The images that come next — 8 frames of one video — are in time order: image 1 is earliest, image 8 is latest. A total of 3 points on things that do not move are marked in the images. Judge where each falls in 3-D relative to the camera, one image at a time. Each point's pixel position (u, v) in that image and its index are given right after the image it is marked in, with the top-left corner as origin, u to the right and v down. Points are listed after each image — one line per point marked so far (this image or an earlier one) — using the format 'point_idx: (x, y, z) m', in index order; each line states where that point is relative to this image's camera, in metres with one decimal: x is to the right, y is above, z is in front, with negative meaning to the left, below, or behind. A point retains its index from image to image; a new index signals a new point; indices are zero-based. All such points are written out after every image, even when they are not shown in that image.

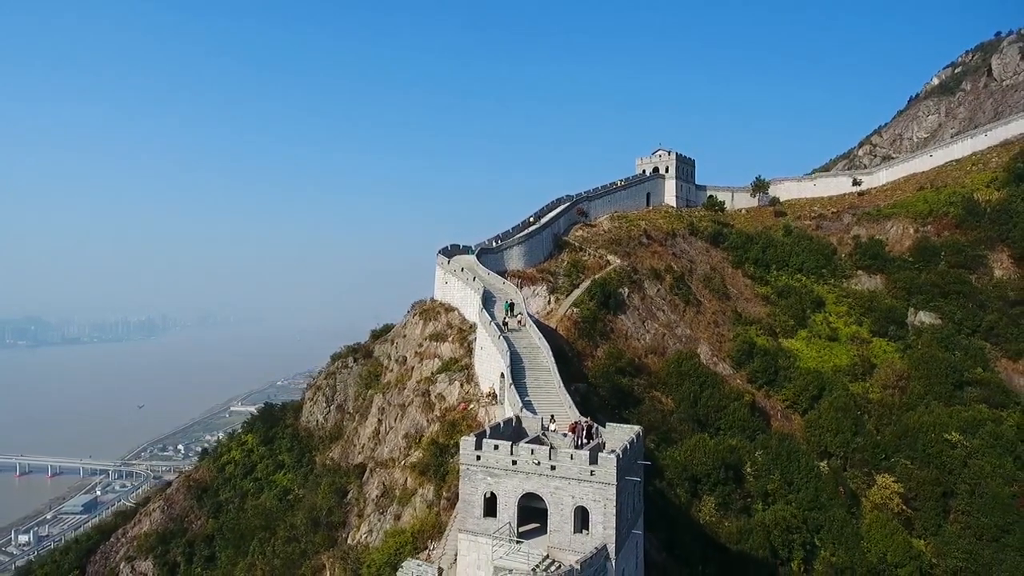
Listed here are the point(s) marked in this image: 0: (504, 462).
0: (-0.2, -4.4, +16.3) m
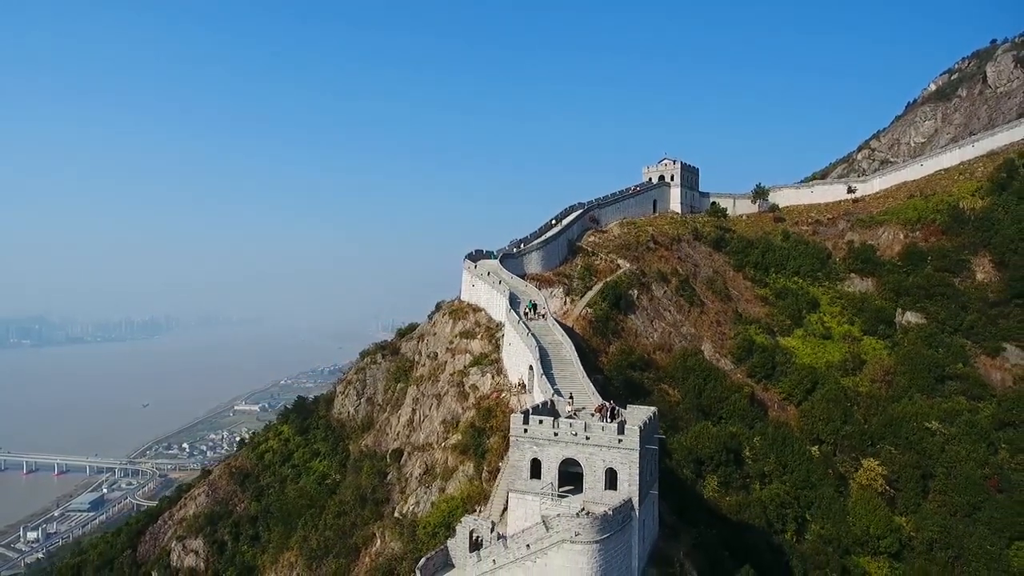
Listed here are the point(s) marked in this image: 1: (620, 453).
0: (+1.1, -4.5, +20.0) m
1: (+3.2, -4.9, +19.1) m
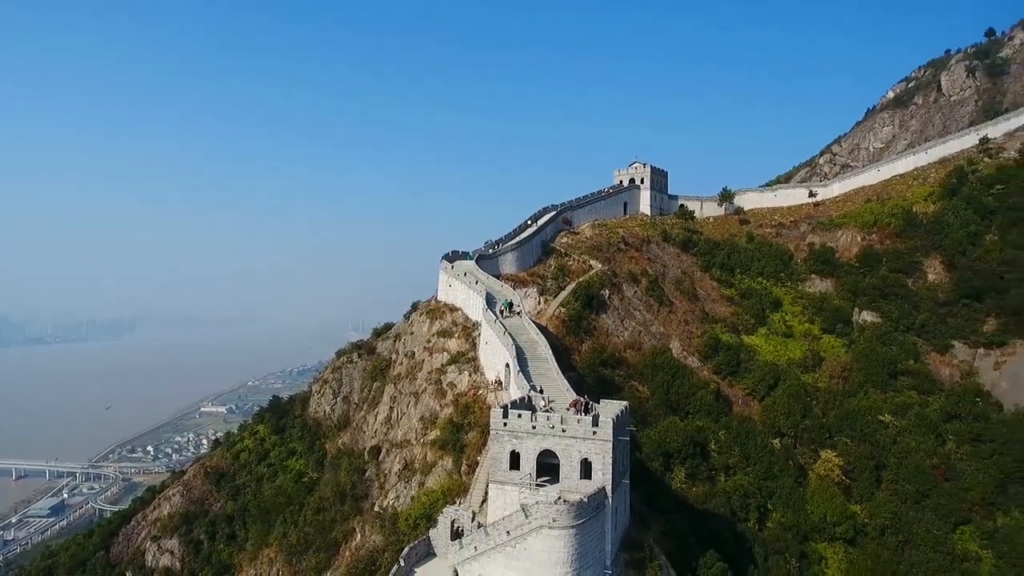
0: (+0.5, -4.5, +21.1) m
1: (+2.6, -4.9, +20.4) m
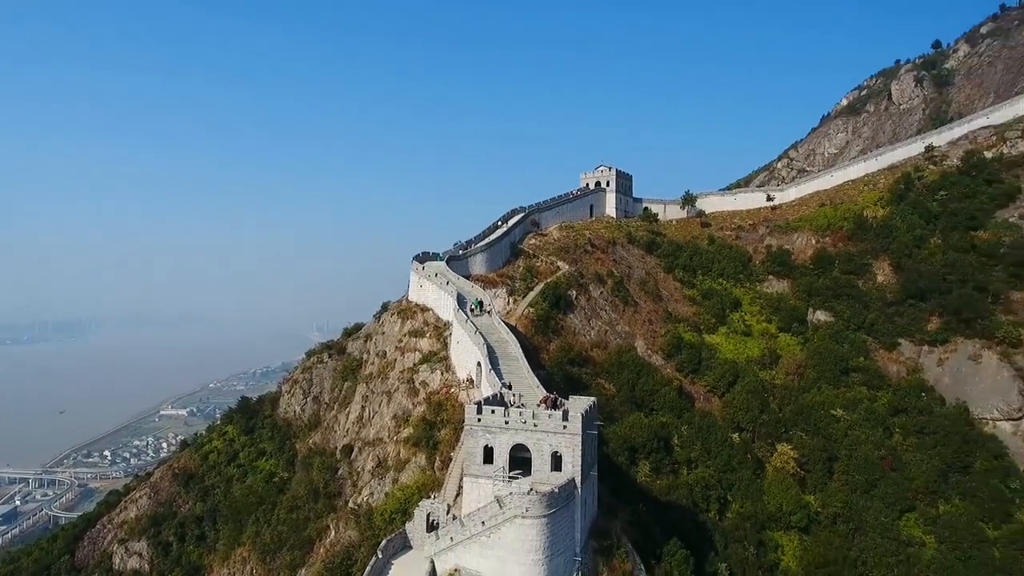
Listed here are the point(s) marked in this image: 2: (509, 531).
0: (-0.4, -4.6, +22.1) m
1: (+1.8, -5.0, +21.5) m
2: (-0.1, -7.5, +20.0) m
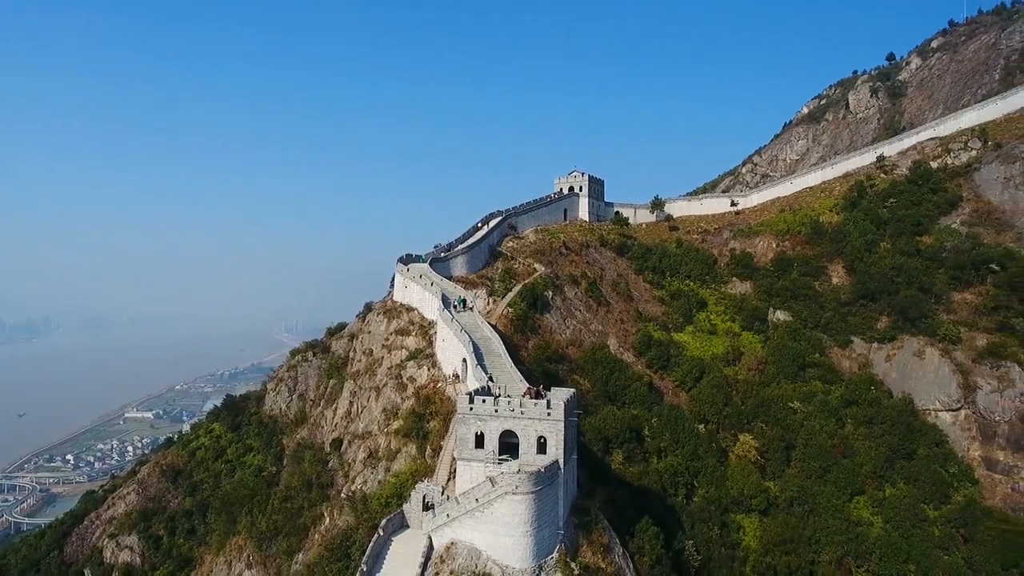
0: (-0.8, -4.7, +24.5) m
1: (+1.4, -5.0, +24.0) m
2: (-0.4, -7.6, +22.4) m
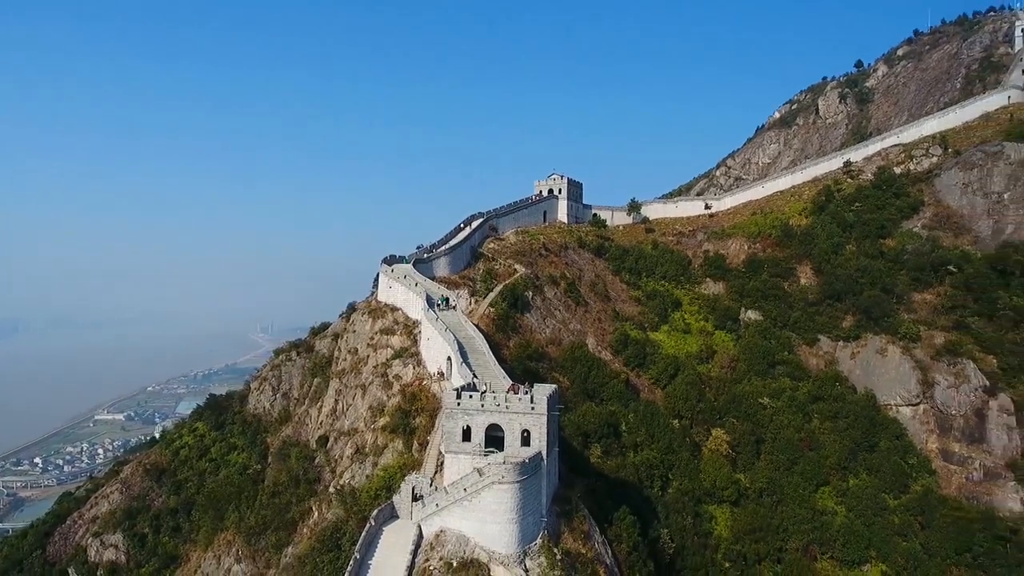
0: (-1.4, -4.7, +25.8) m
1: (+0.8, -5.1, +25.4) m
2: (-0.9, -7.6, +23.7) m
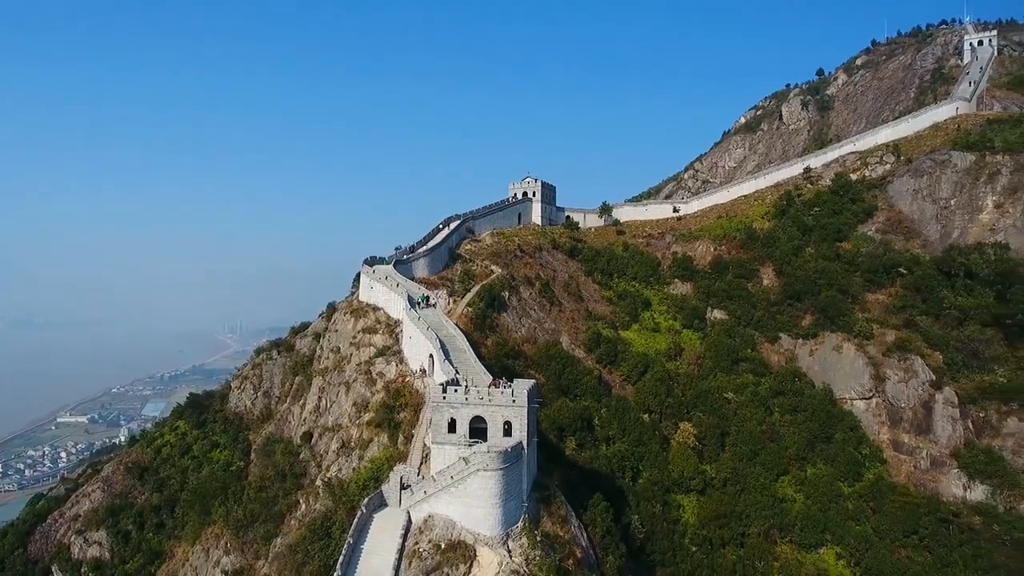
0: (-2.2, -4.8, +27.6) m
1: (+0.1, -5.1, +27.3) m
2: (-1.6, -7.7, +25.5) m
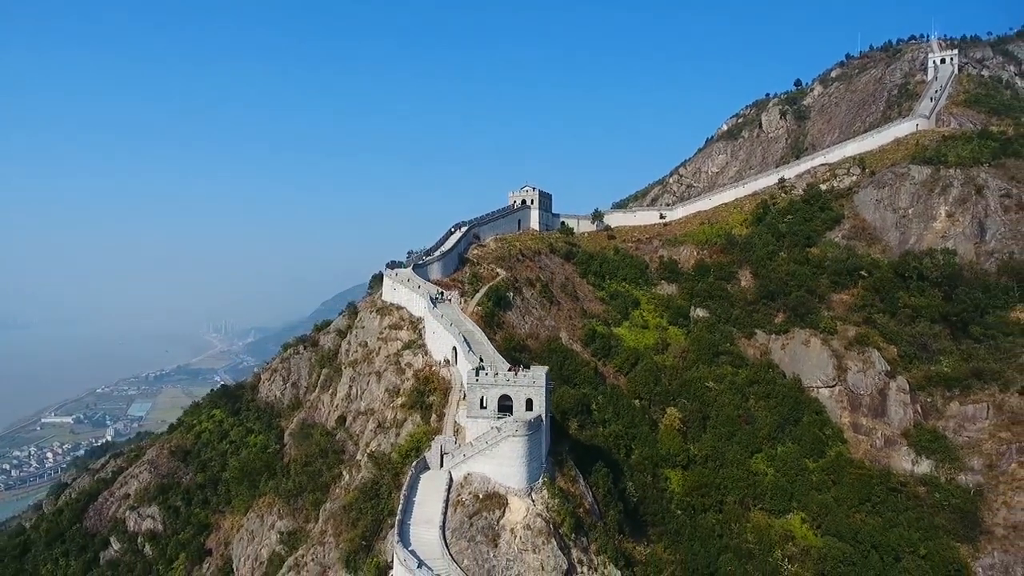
0: (-1.1, -4.9, +33.7) m
1: (+1.2, -5.2, +33.4) m
2: (-0.4, -7.8, +31.6) m
